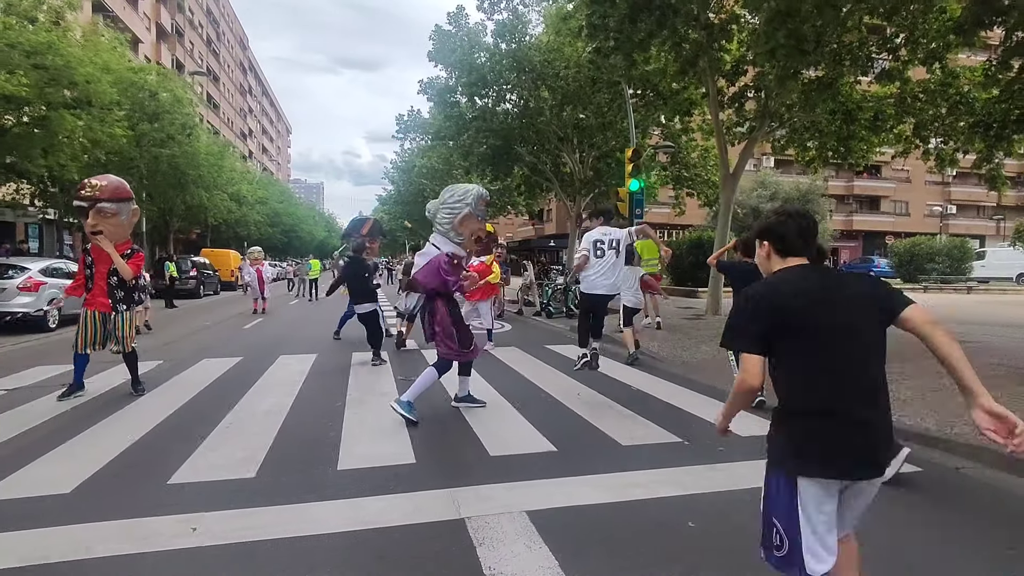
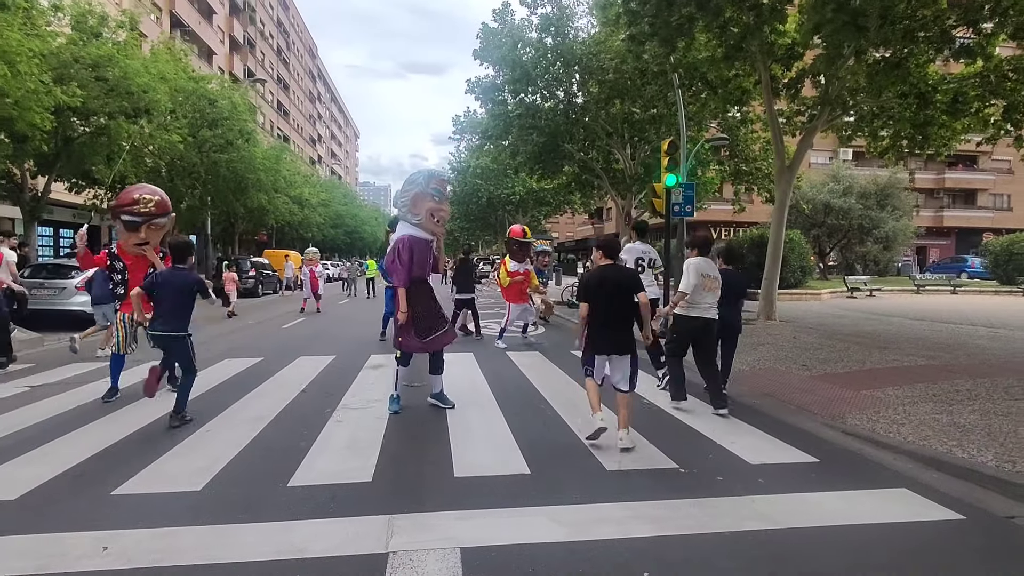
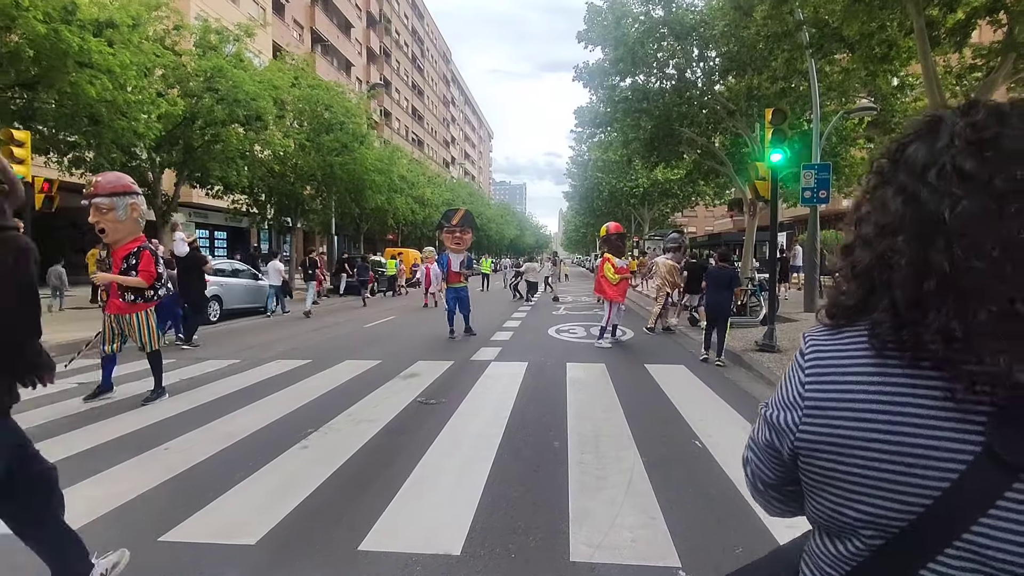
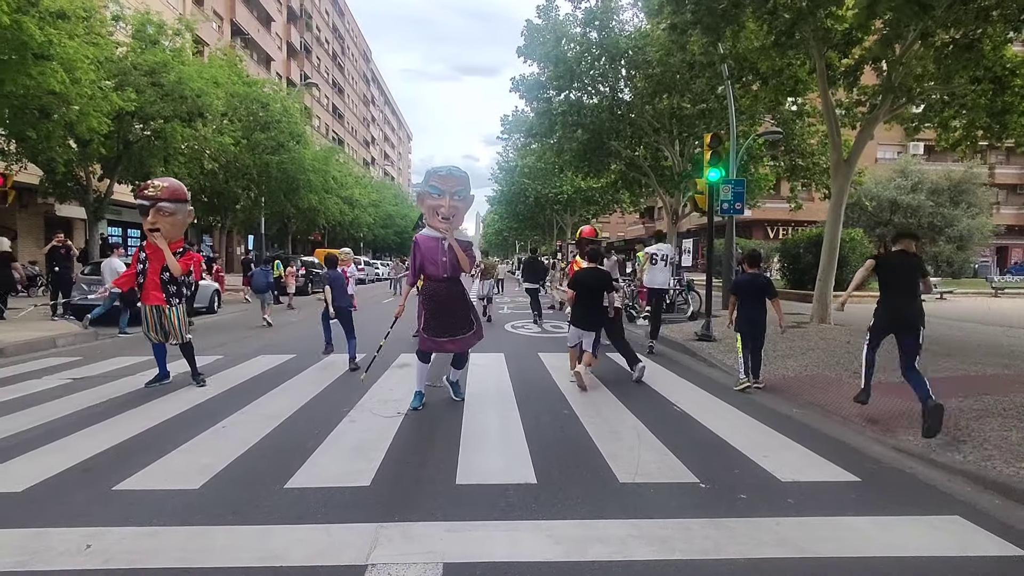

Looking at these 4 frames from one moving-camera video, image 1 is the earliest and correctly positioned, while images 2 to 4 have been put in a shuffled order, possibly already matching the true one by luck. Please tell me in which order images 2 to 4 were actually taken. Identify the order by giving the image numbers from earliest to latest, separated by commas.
2, 4, 3
